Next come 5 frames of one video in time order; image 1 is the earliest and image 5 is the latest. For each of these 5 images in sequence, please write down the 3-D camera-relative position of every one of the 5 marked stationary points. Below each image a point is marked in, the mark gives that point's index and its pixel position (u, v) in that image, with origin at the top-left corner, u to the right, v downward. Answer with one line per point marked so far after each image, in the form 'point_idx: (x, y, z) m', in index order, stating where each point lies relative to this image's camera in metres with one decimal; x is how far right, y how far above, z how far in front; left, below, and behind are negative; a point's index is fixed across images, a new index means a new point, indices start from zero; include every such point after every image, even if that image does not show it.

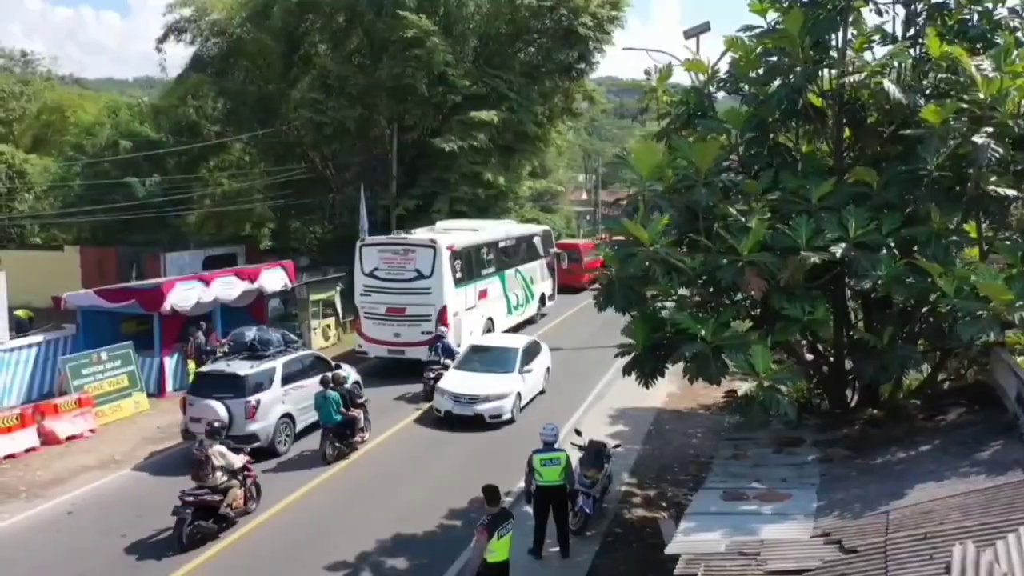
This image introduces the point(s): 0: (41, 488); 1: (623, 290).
0: (-7.2, -3.0, +13.6) m
1: (+1.2, 0.0, +9.3) m
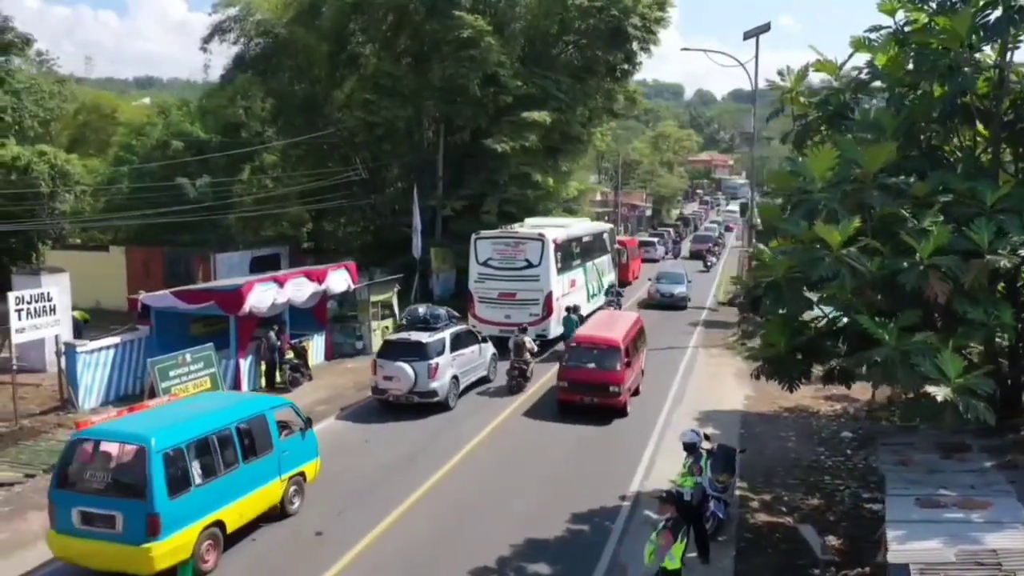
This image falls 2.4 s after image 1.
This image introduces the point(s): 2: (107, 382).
0: (-5.4, -3.1, +13.5) m
1: (+2.9, -0.1, +9.2) m
2: (-8.5, -2.0, +18.6) m
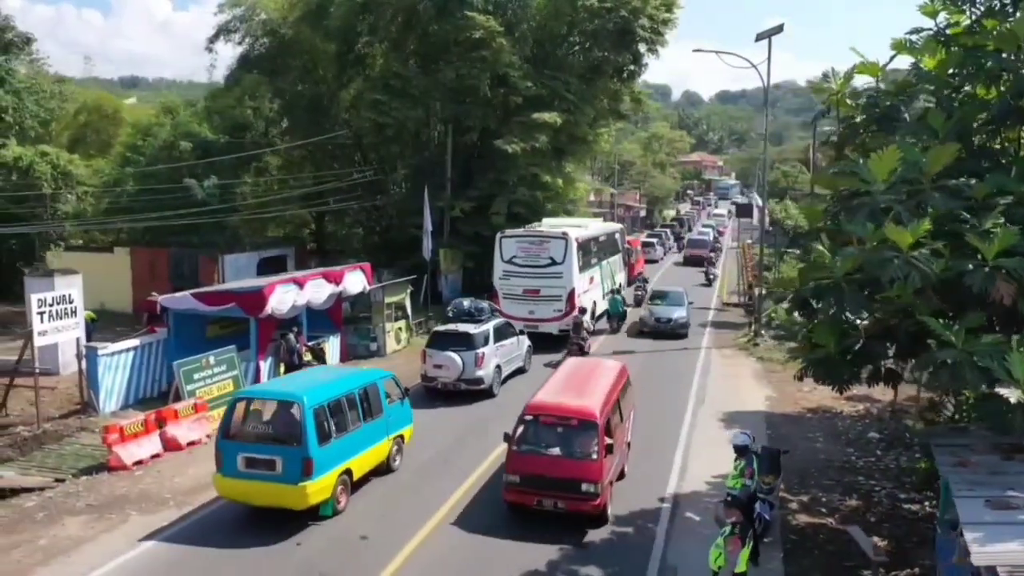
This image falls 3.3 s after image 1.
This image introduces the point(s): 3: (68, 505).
0: (-4.9, -3.1, +13.3) m
1: (+3.6, -0.1, +9.2) m
2: (-8.0, -2.0, +18.4) m
3: (-6.5, -3.2, +12.9) m
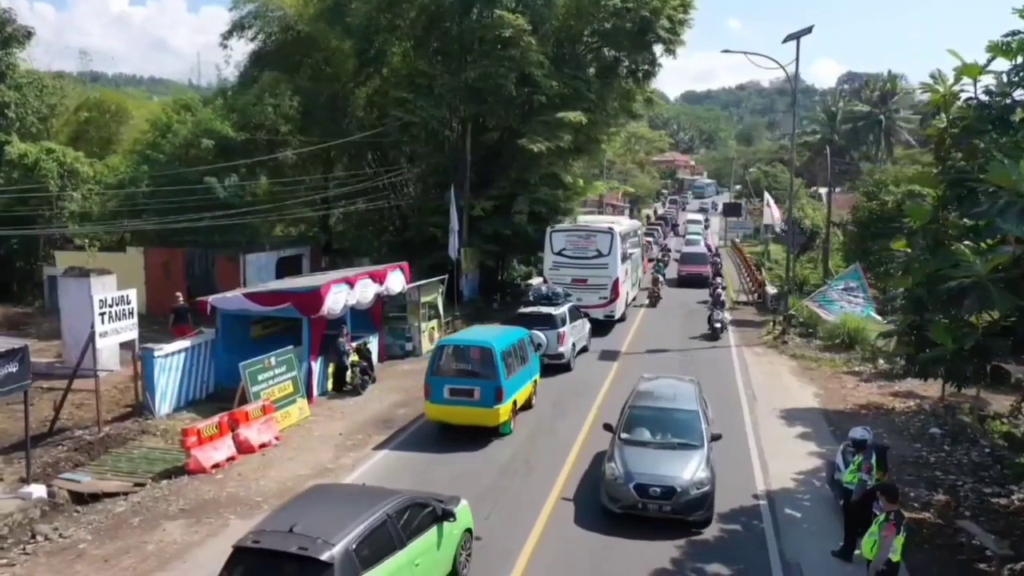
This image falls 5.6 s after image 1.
0: (-3.4, -3.1, +13.1) m
1: (+5.1, -0.1, +9.3) m
2: (-6.8, -2.0, +18.1) m
3: (-5.0, -3.2, +12.7) m
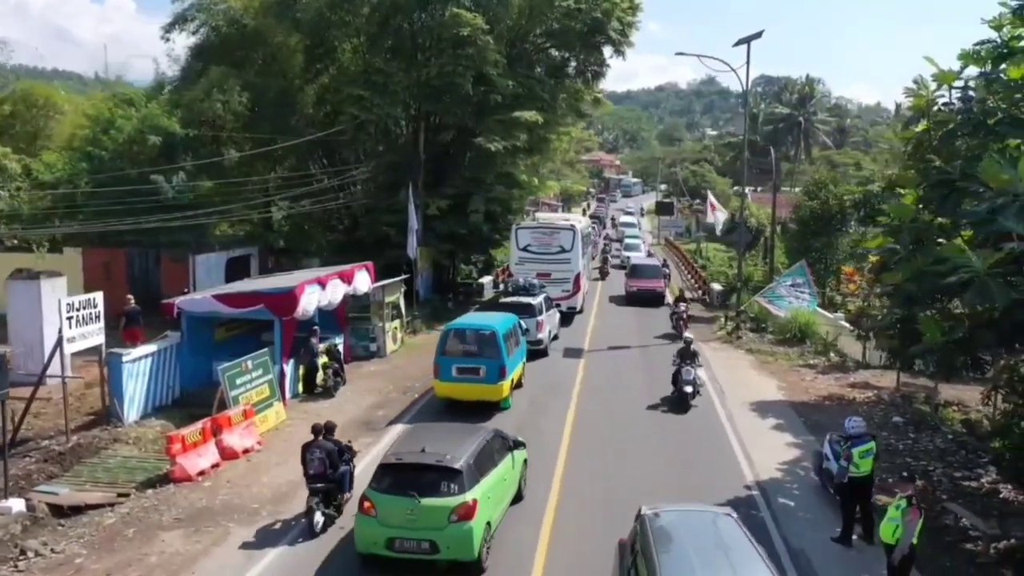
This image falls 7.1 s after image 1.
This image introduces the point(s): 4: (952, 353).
0: (-3.4, -3.1, +12.8) m
1: (+5.4, 0.0, +9.8) m
2: (-7.2, -2.1, +17.5) m
3: (-5.0, -3.2, +12.3) m
4: (+5.8, -0.9, +11.7) m
